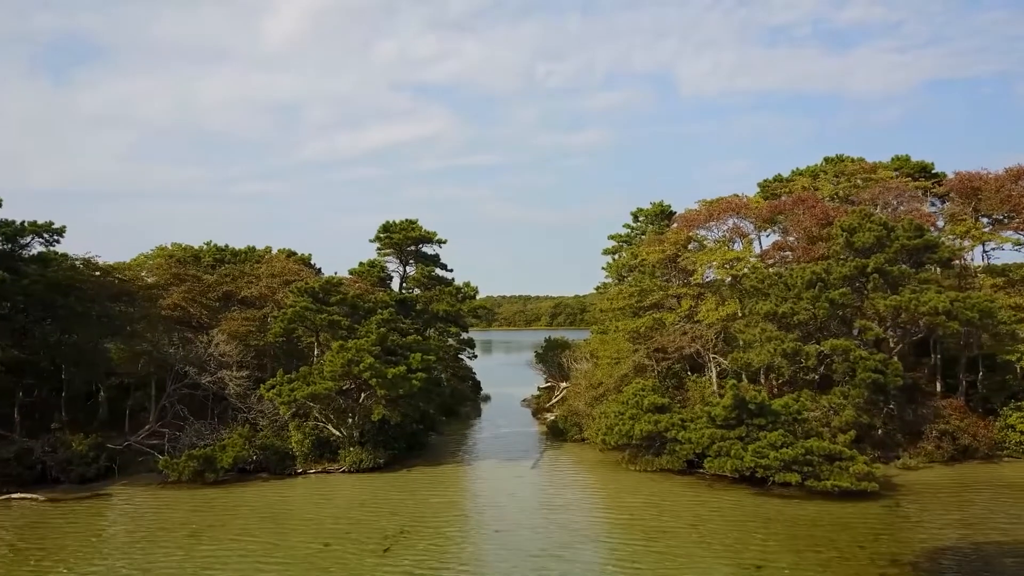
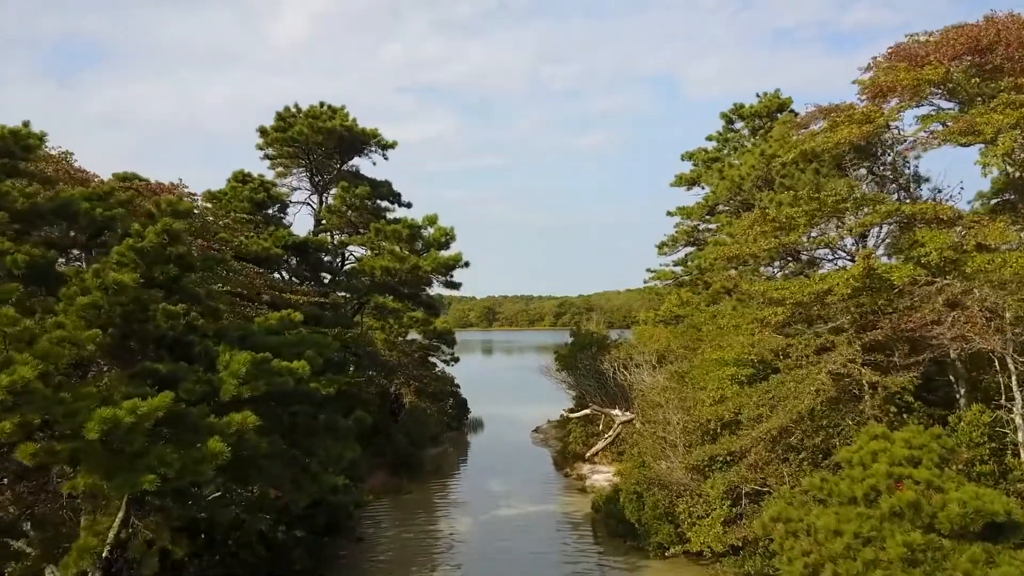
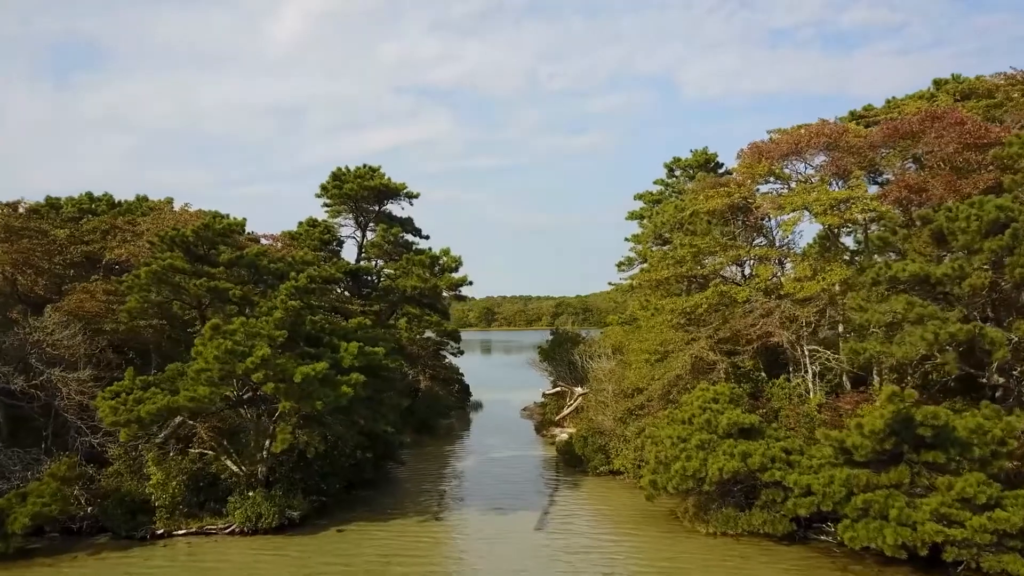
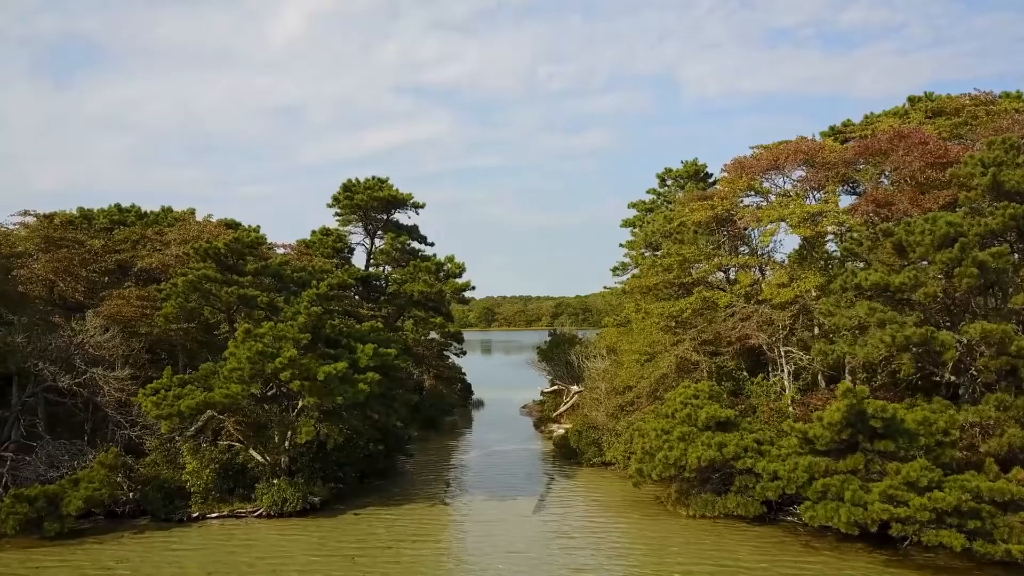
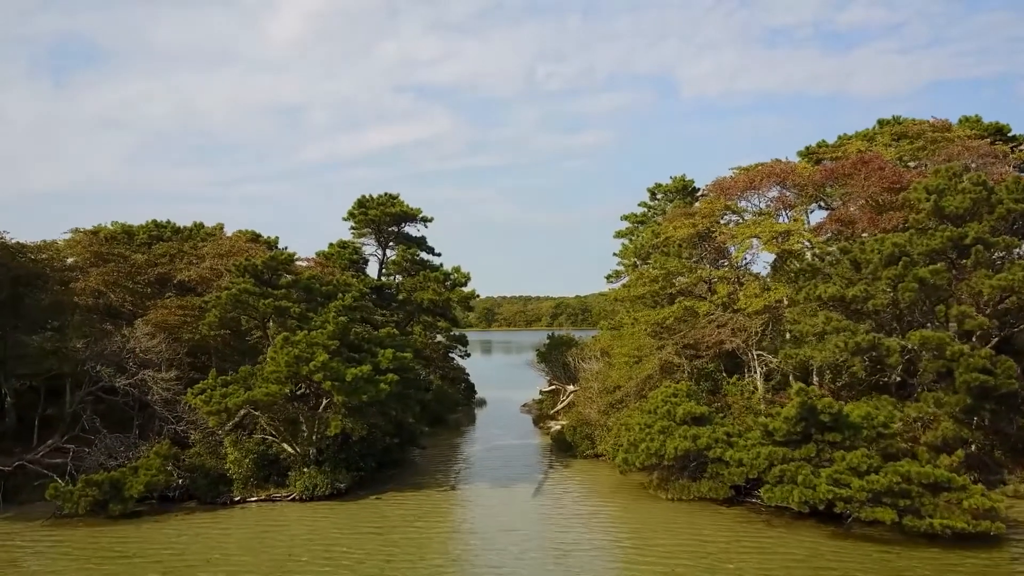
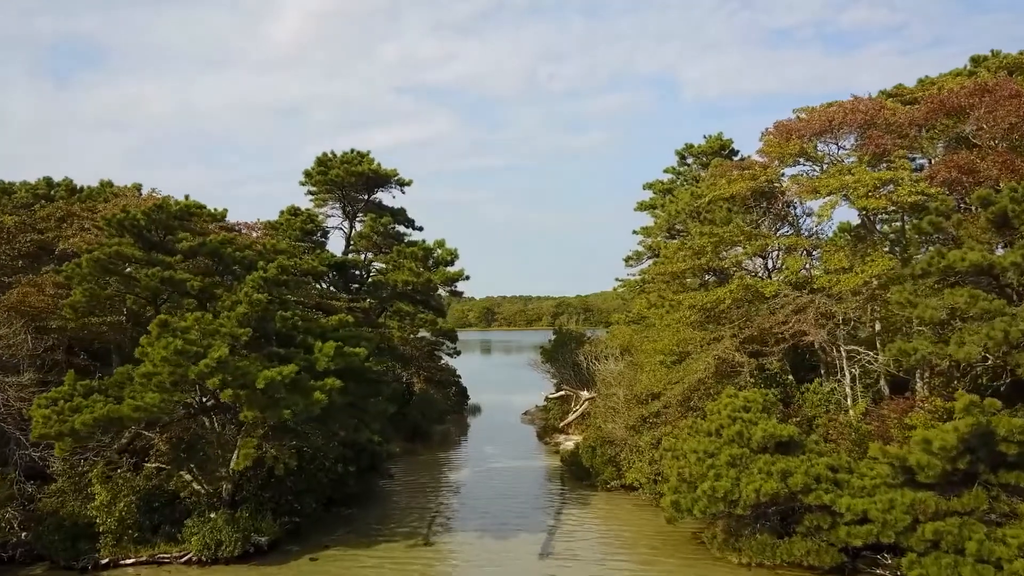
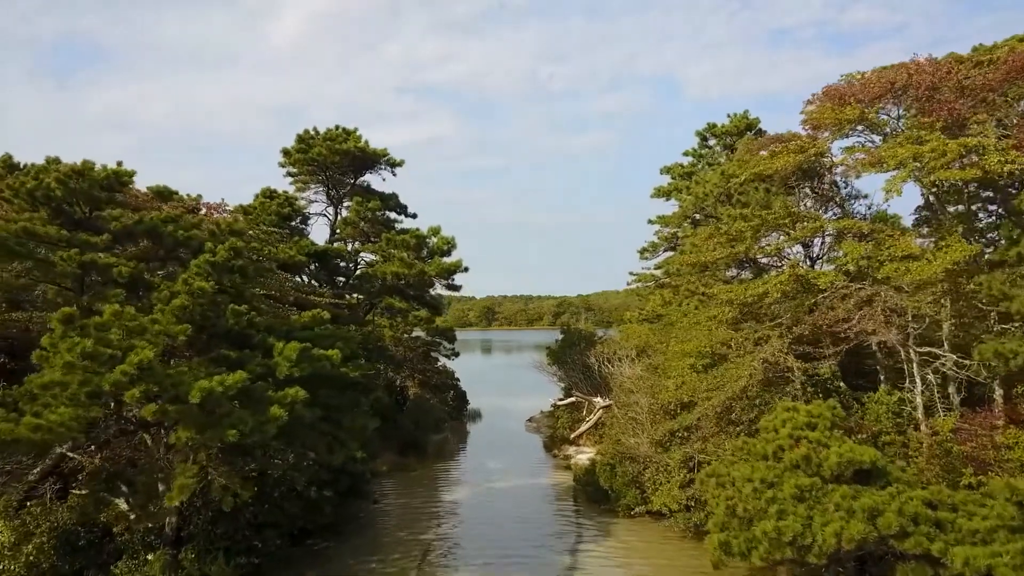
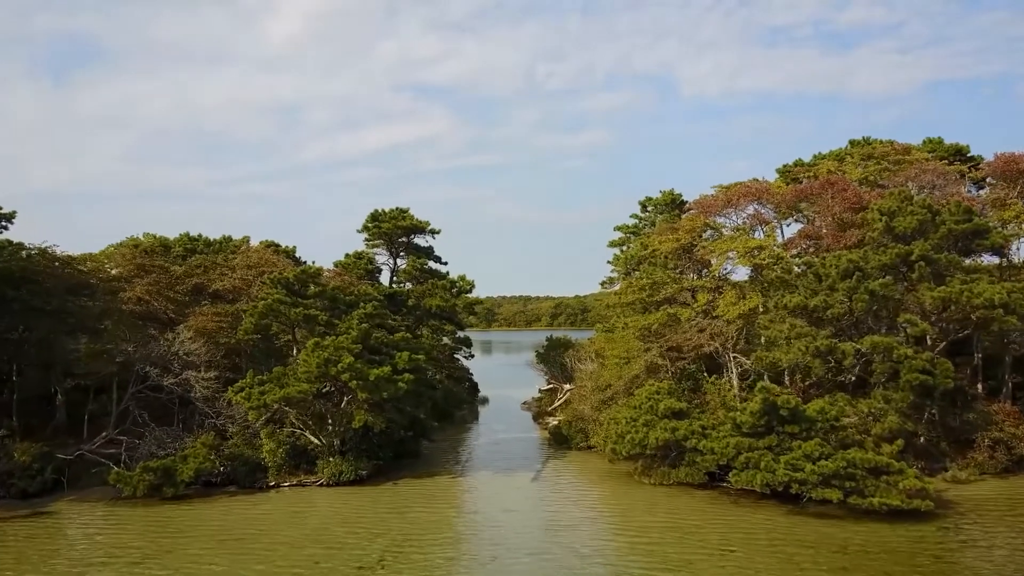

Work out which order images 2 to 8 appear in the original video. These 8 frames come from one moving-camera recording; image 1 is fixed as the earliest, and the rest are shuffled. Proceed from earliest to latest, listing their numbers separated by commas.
8, 5, 4, 3, 6, 7, 2
